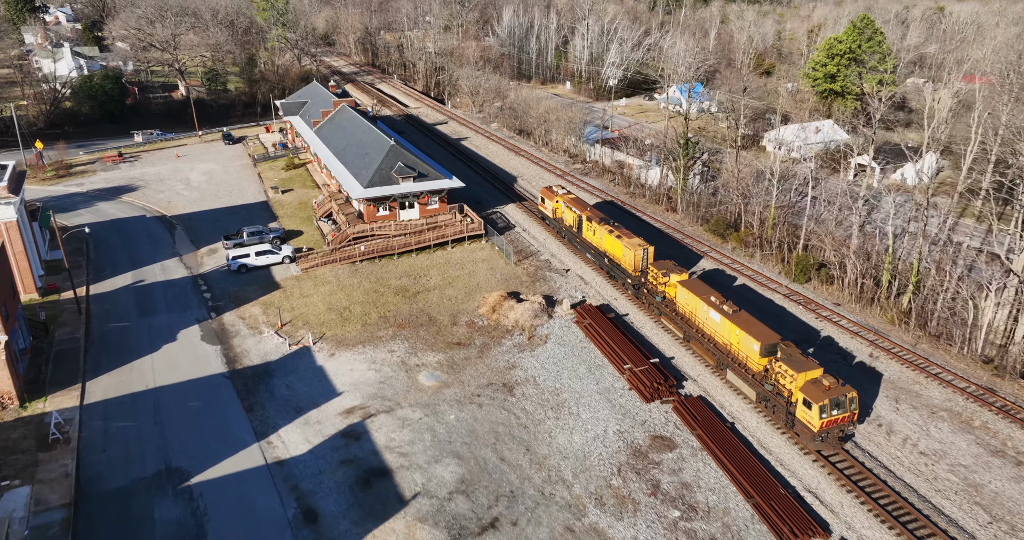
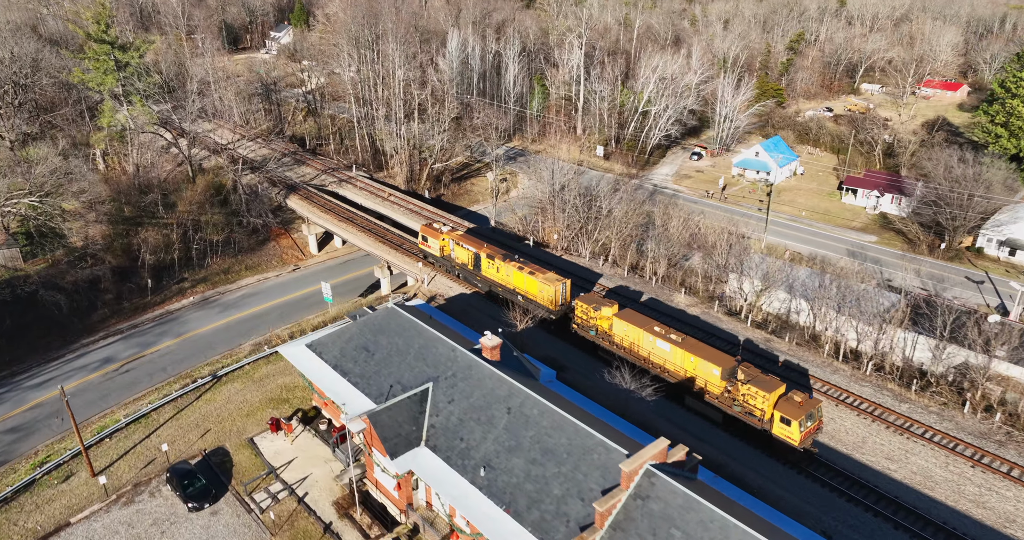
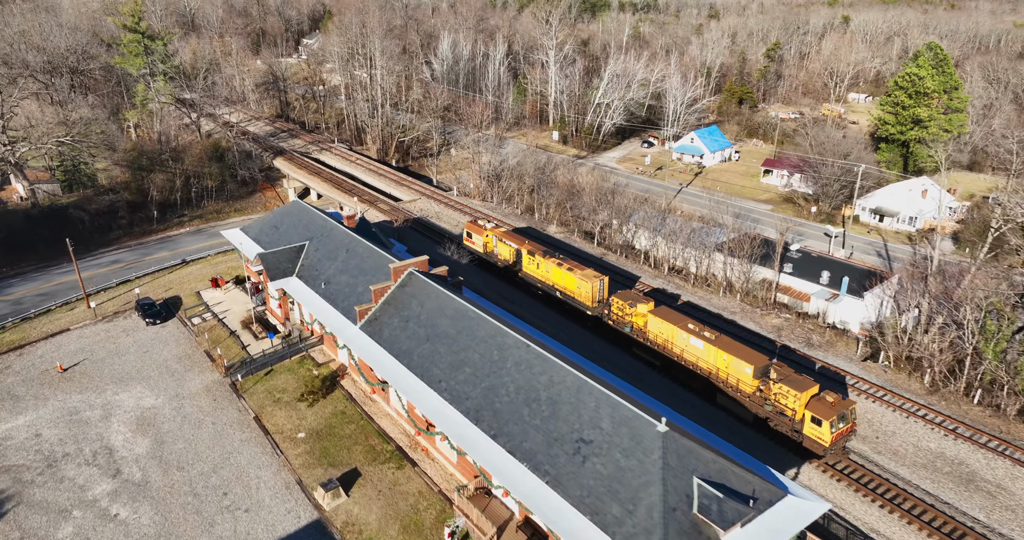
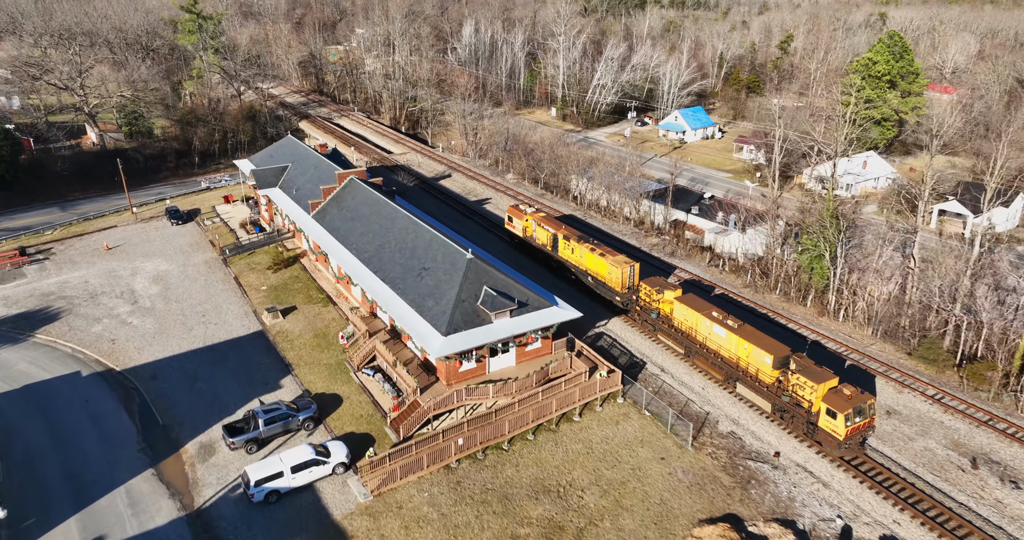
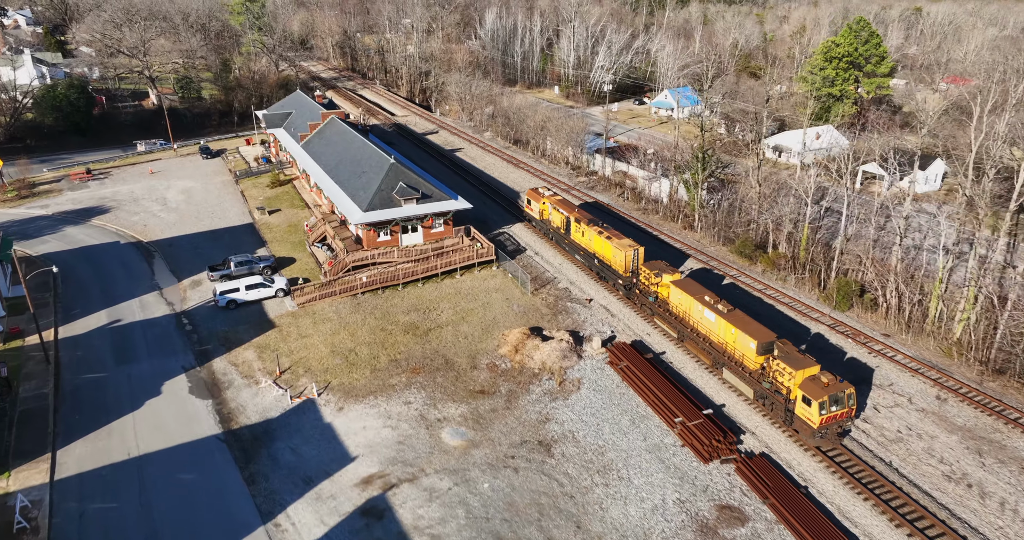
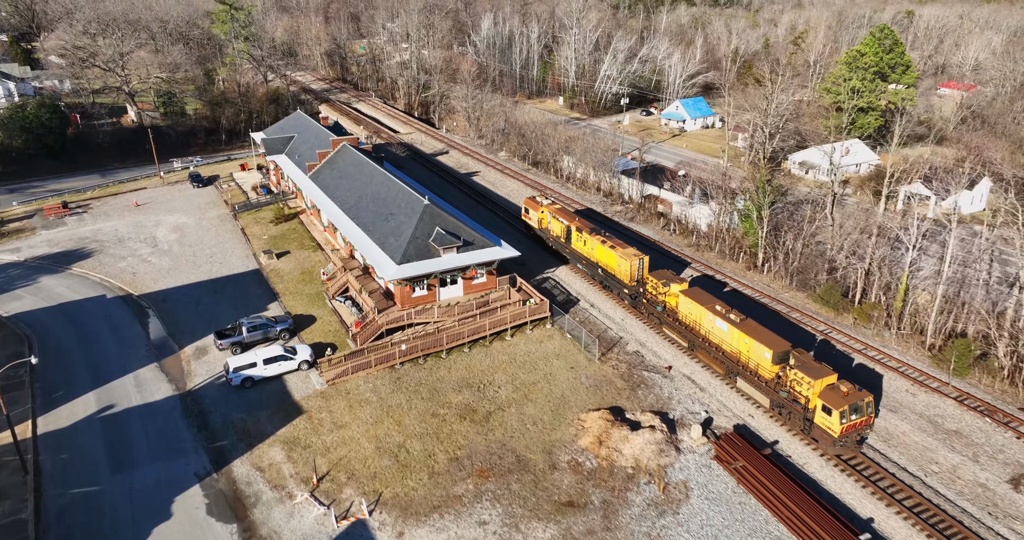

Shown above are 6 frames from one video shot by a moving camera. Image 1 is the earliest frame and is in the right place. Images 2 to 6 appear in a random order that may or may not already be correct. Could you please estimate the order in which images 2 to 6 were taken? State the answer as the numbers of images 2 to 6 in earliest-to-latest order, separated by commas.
5, 6, 4, 3, 2
